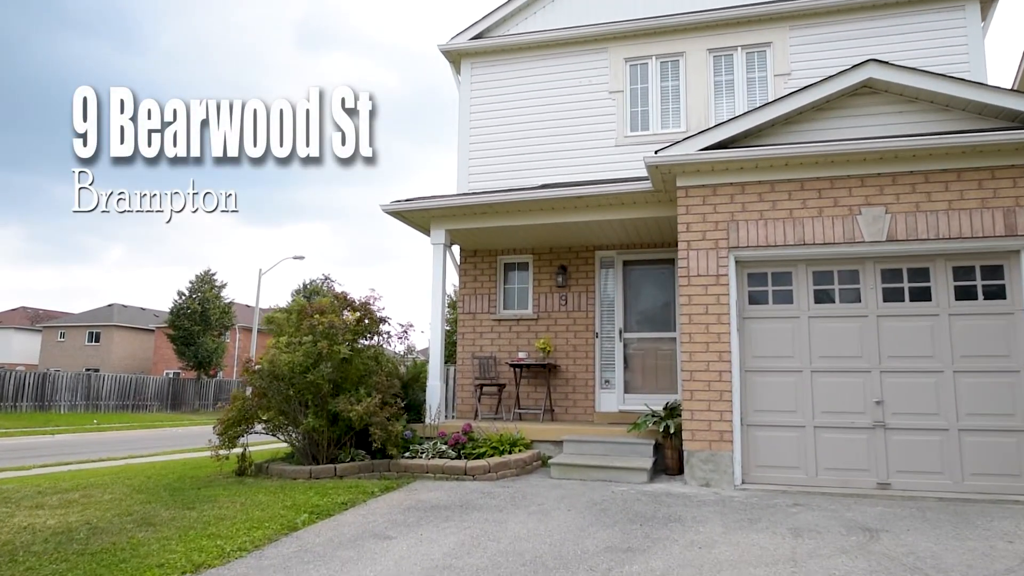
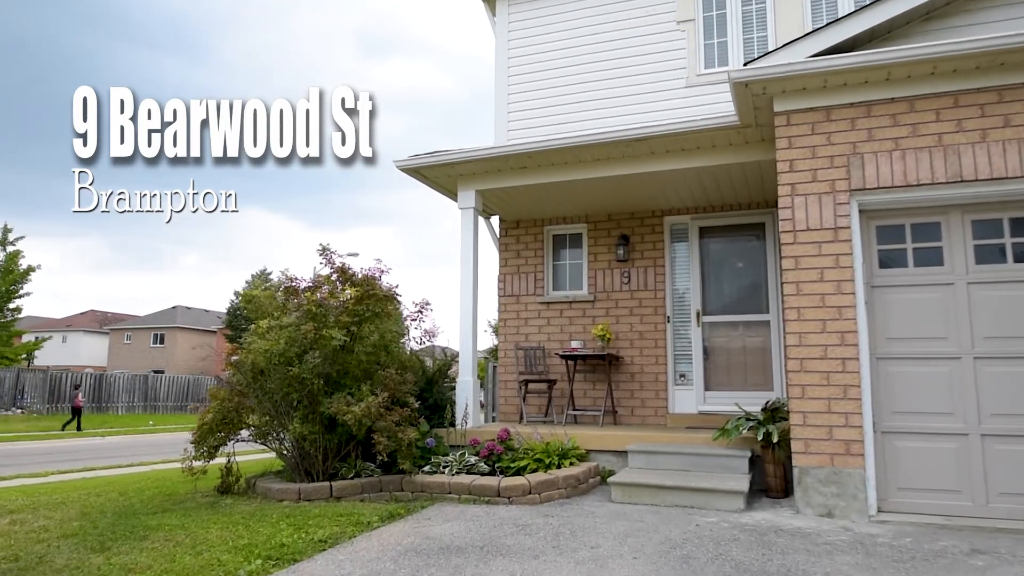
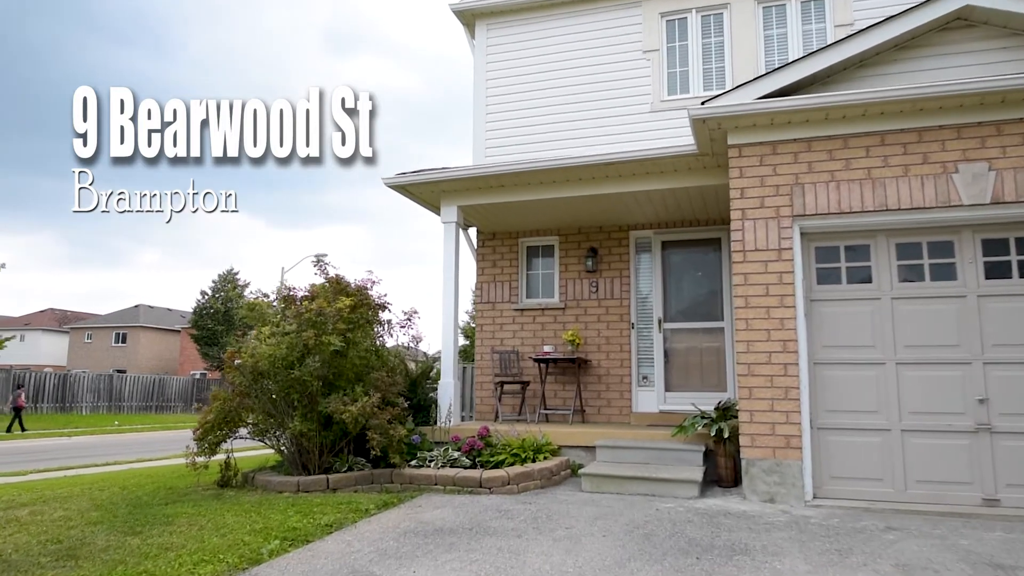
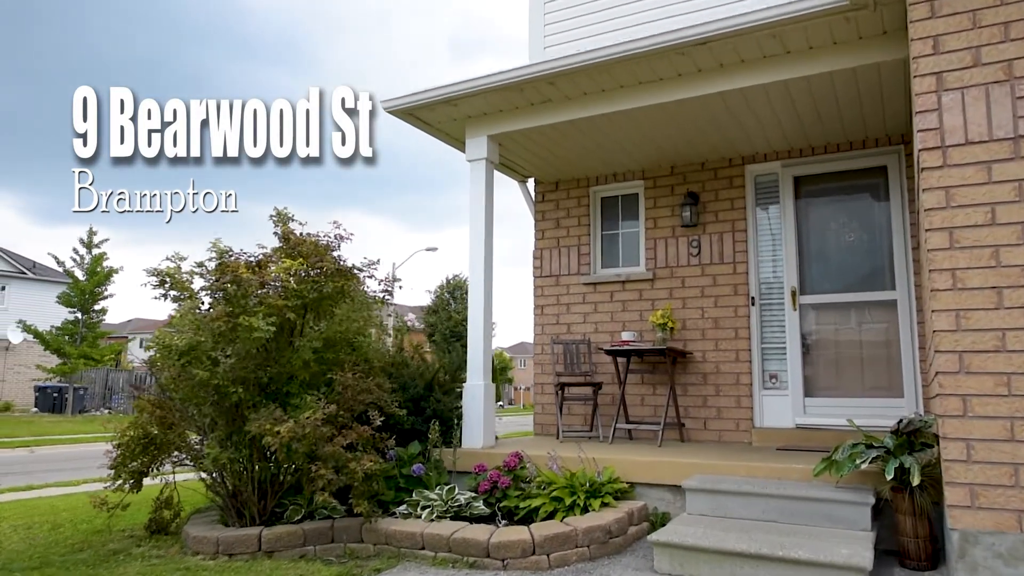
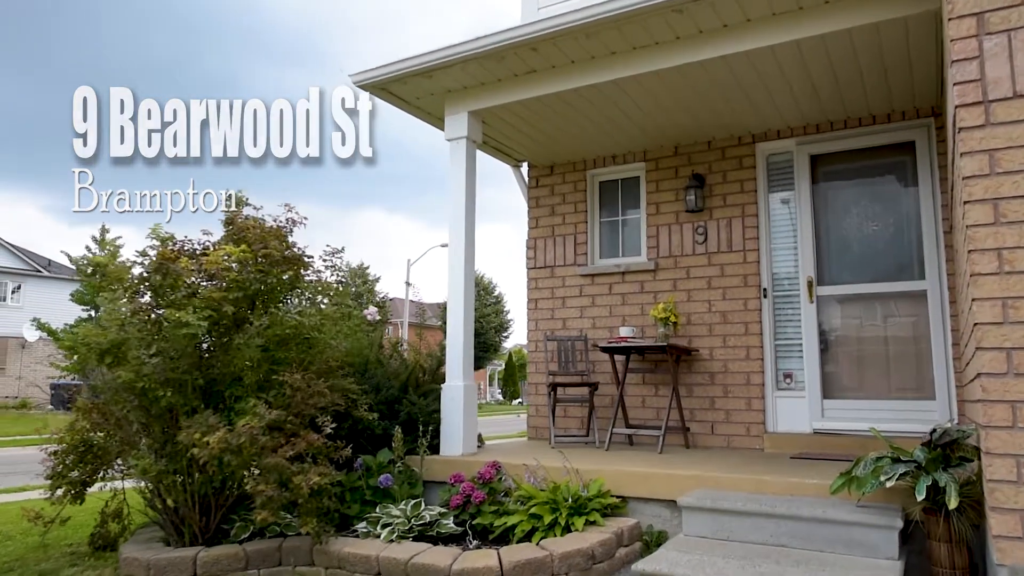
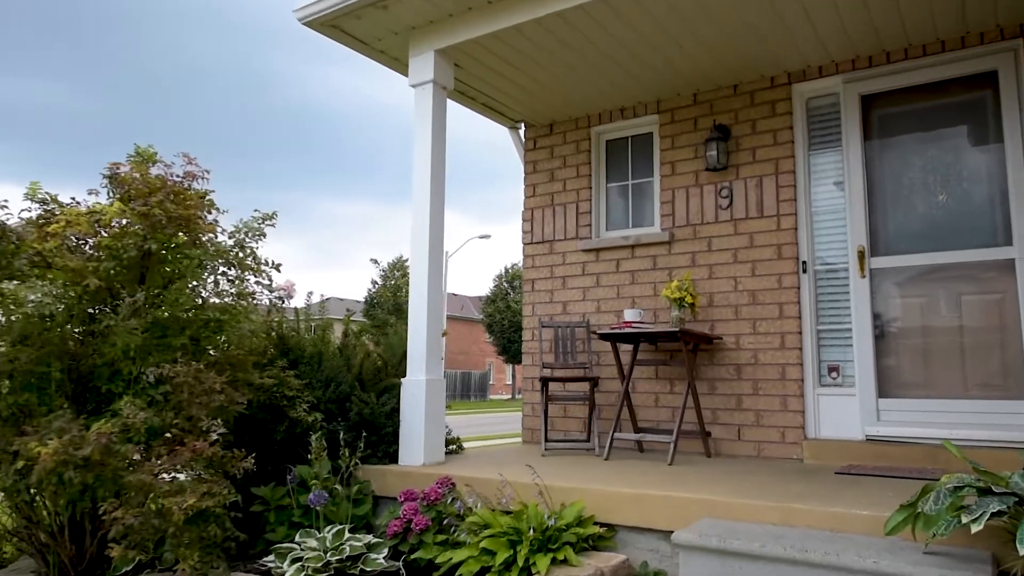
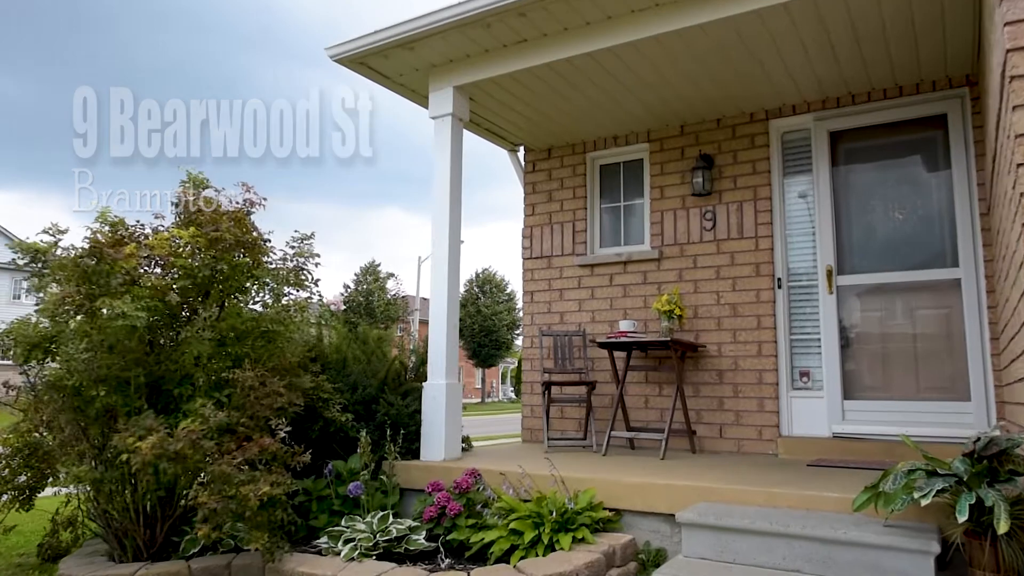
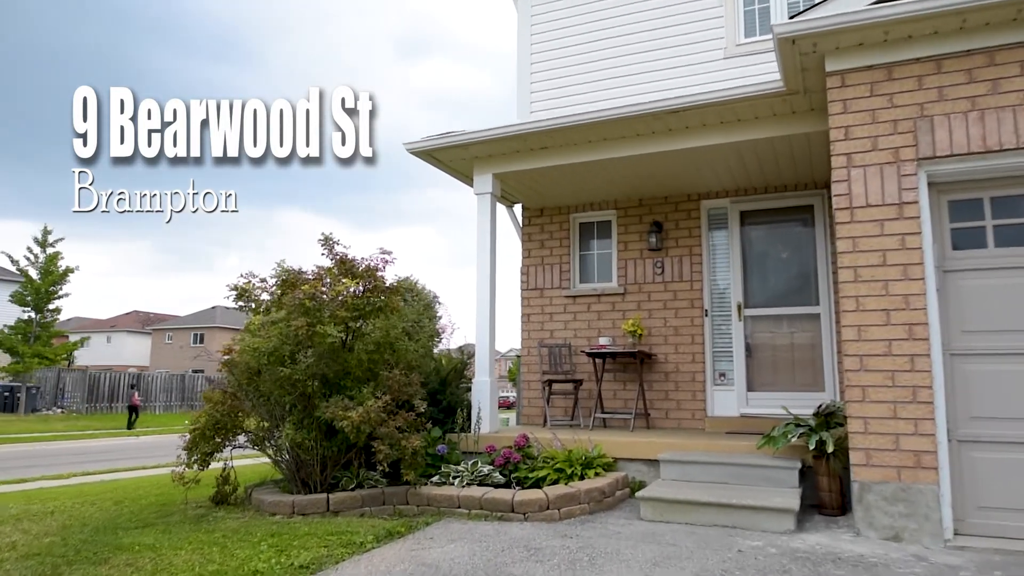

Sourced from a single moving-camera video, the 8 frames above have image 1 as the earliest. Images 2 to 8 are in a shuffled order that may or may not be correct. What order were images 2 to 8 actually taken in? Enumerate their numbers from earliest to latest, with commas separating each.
3, 2, 8, 4, 5, 7, 6
